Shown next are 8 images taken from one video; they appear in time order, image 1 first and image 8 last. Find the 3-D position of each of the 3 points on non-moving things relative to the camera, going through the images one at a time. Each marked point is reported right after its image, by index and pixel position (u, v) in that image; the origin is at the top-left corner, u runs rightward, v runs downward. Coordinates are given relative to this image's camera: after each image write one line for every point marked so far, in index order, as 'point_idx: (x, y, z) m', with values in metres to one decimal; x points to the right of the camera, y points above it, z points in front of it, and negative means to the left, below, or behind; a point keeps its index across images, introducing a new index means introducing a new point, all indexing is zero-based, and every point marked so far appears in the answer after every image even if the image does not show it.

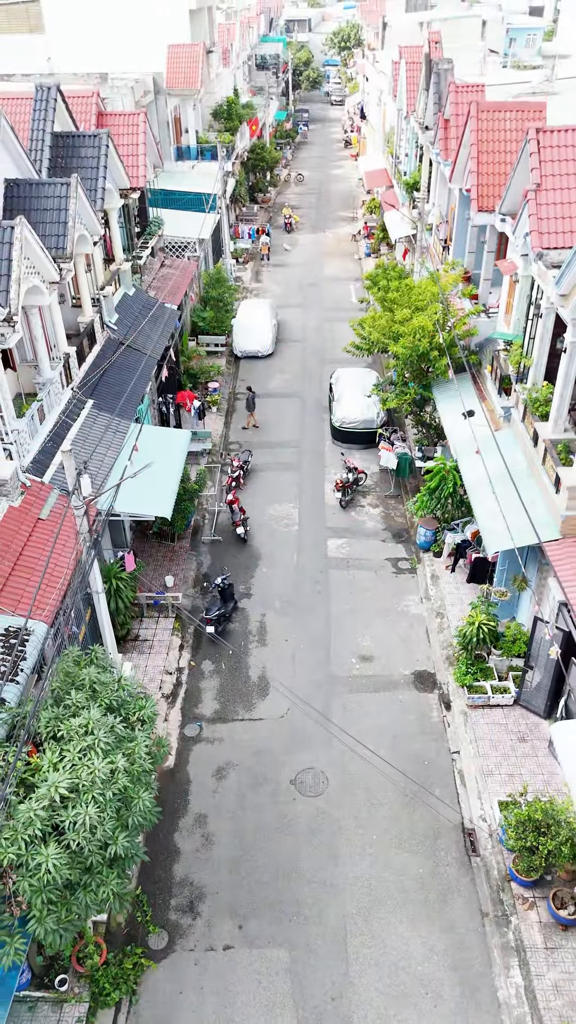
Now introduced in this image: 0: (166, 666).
0: (-2.8, -3.6, +14.1) m
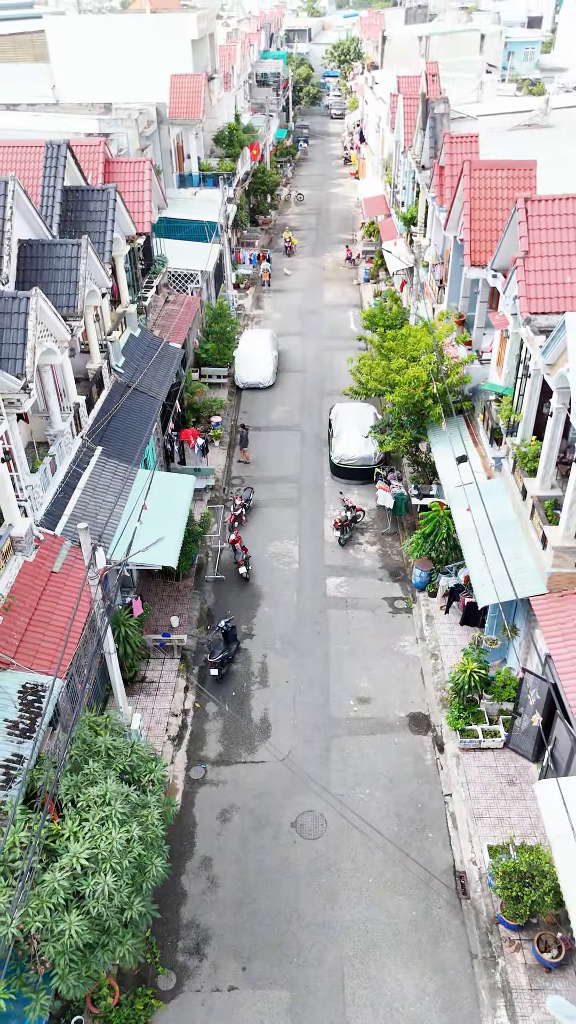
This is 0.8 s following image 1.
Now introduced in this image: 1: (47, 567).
0: (-2.8, -4.8, +14.8) m
1: (-5.3, -1.2, +13.4) m
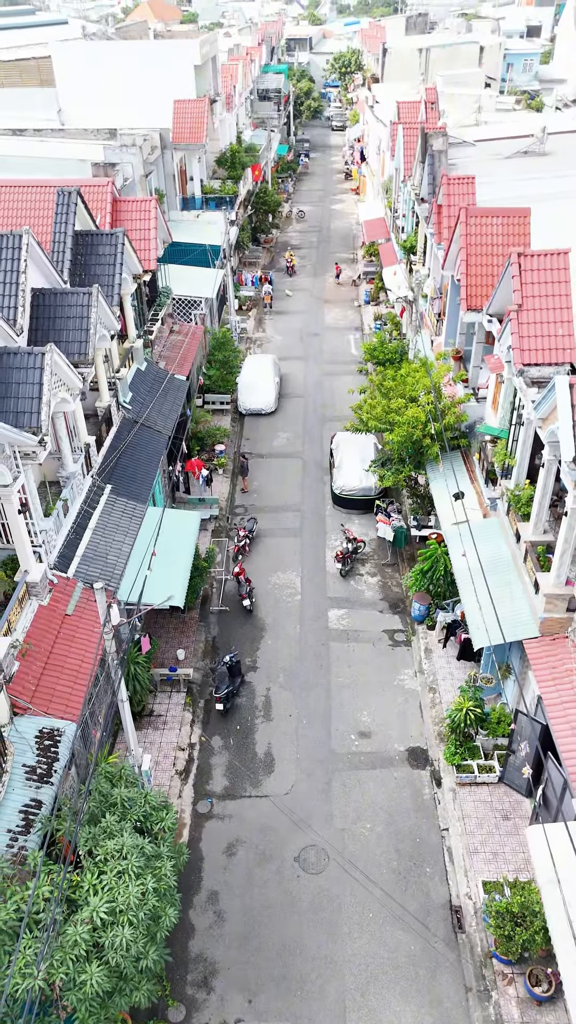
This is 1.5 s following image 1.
0: (-2.7, -5.8, +15.3) m
1: (-5.2, -2.3, +14.0) m
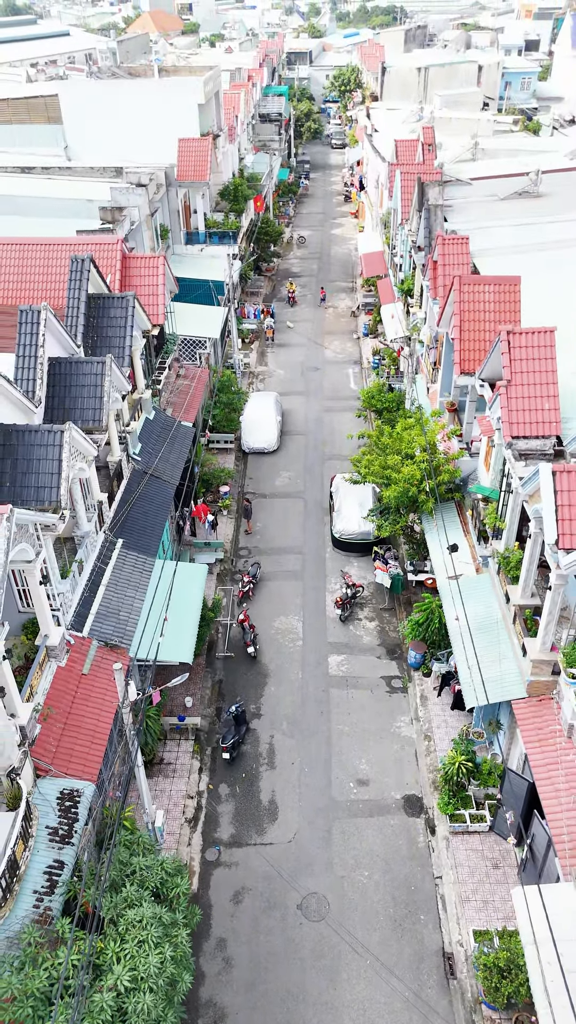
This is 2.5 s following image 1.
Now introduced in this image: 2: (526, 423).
0: (-2.6, -7.4, +16.2) m
1: (-5.1, -3.9, +14.9) m
2: (+6.0, +2.2, +15.3) m
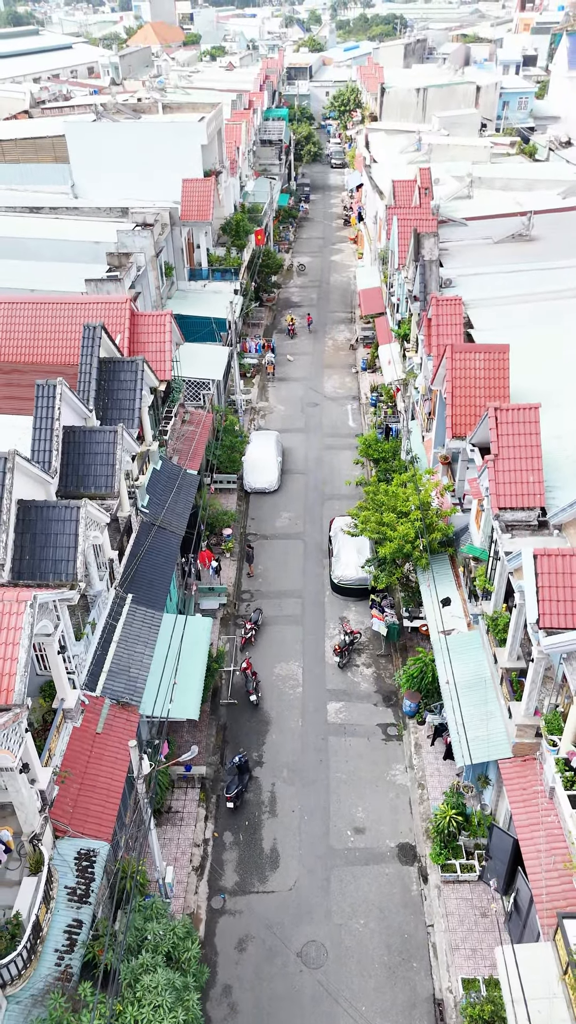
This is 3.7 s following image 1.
0: (-2.6, -9.2, +17.2) m
1: (-5.1, -5.7, +15.9) m
2: (+6.0, +0.5, +16.3) m
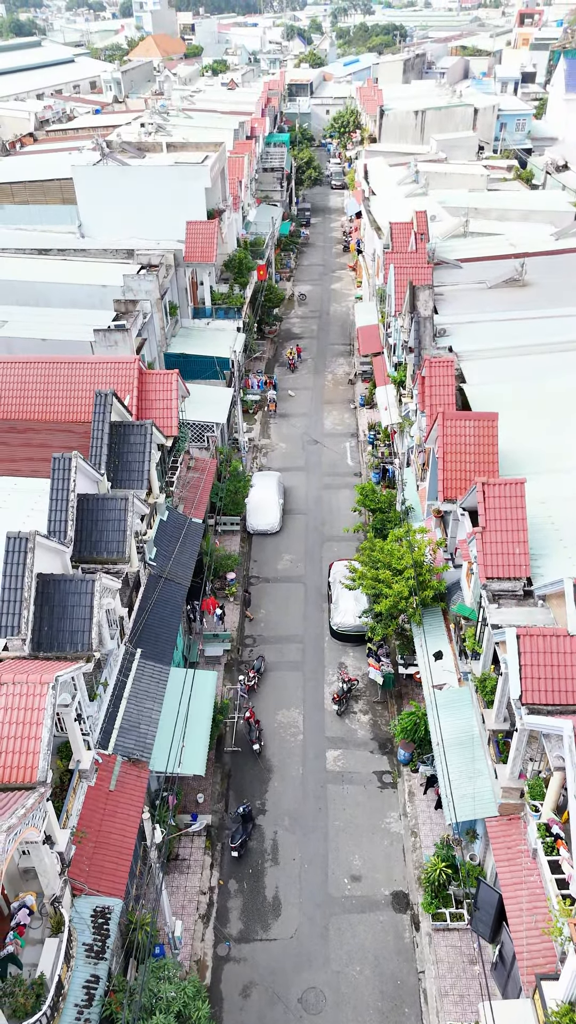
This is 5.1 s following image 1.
0: (-2.6, -11.2, +18.2) m
1: (-5.1, -7.7, +17.0) m
2: (+6.0, -1.5, +17.4) m
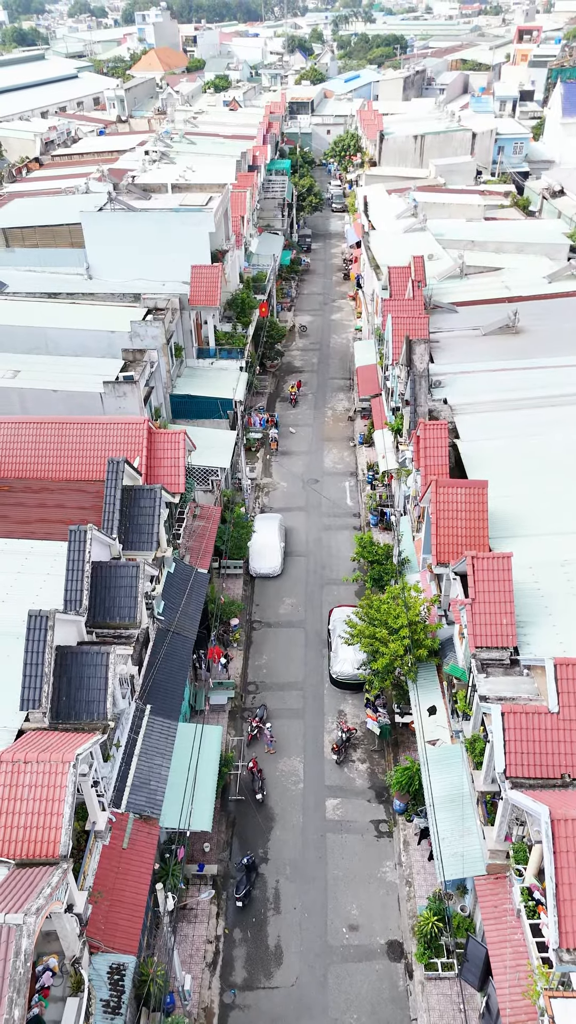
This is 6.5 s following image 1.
0: (-2.5, -13.5, +19.4) m
1: (-5.0, -9.9, +18.1) m
2: (+6.1, -3.8, +18.6) m
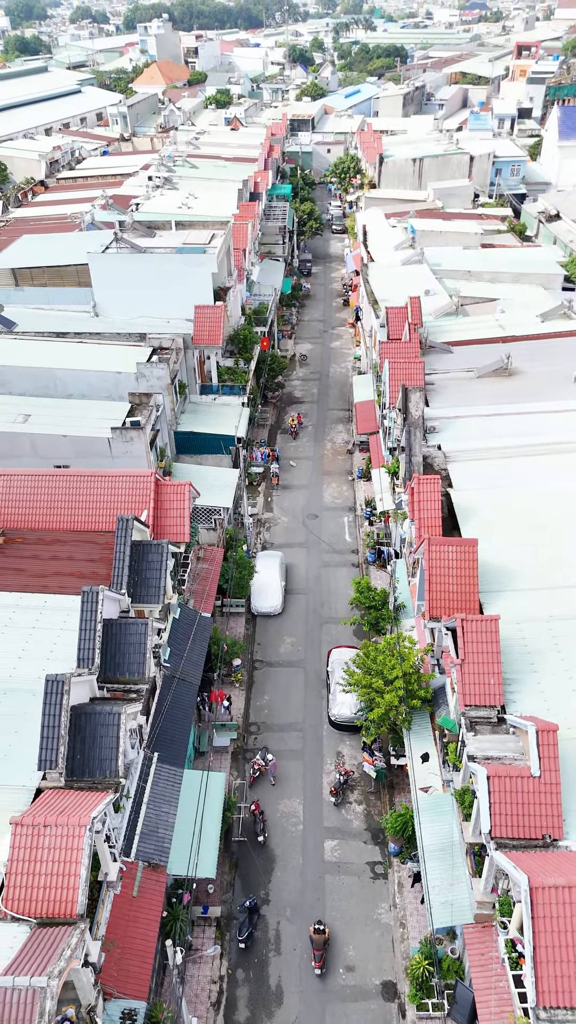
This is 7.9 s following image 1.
0: (-2.5, -15.6, +20.5) m
1: (-5.0, -12.1, +19.3) m
2: (+6.1, -6.0, +19.8) m
